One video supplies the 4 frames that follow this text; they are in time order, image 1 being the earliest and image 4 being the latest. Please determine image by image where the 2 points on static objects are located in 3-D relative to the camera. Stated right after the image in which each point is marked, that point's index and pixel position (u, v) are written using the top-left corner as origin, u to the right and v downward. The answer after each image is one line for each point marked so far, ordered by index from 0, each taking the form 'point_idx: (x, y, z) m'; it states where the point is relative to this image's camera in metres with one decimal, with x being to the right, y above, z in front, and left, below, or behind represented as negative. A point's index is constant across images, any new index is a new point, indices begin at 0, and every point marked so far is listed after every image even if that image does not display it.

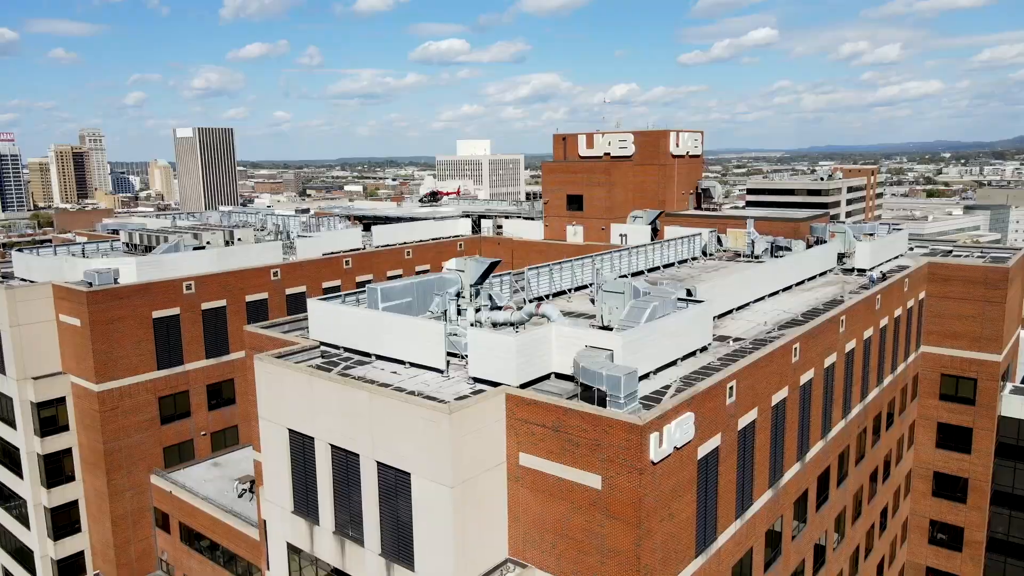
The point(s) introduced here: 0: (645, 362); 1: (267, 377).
0: (+3.0, -1.7, +16.4) m
1: (-5.9, -2.1, +17.4) m
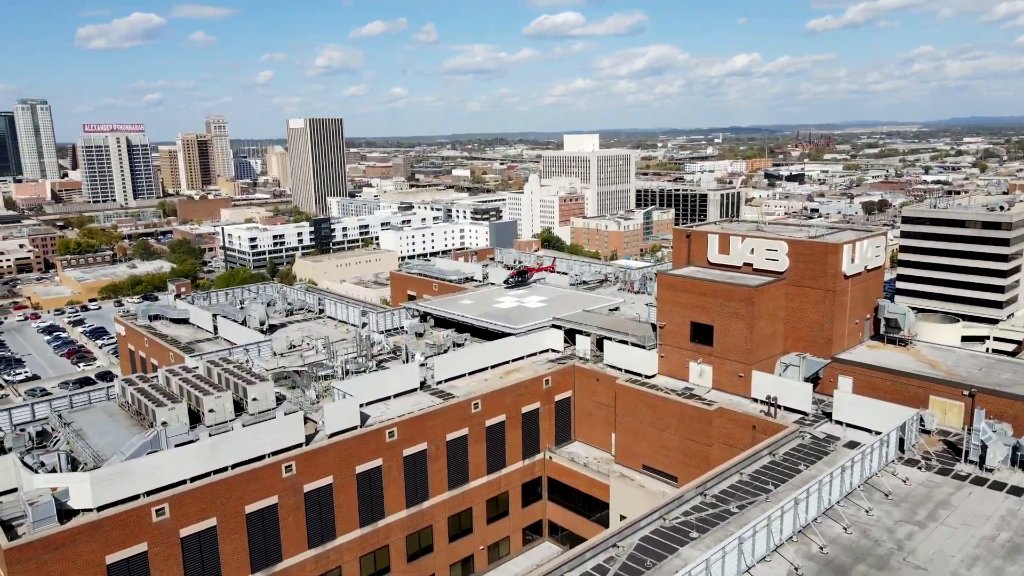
0: (+3.6, -9.3, +6.0) m
1: (-5.1, -9.5, +8.3) m
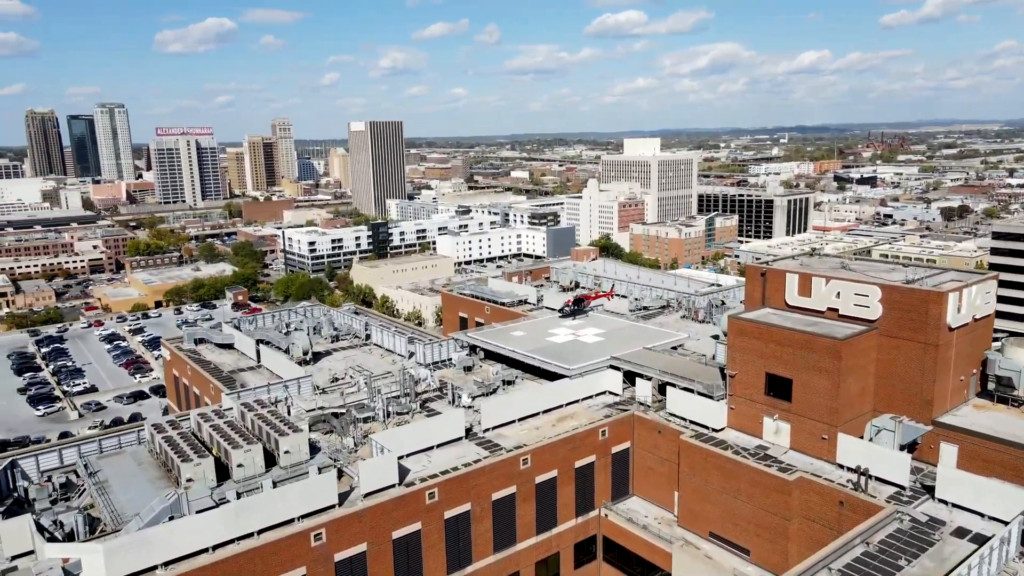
0: (+3.6, -11.0, +3.1) m
1: (-4.9, -11.1, +6.1) m
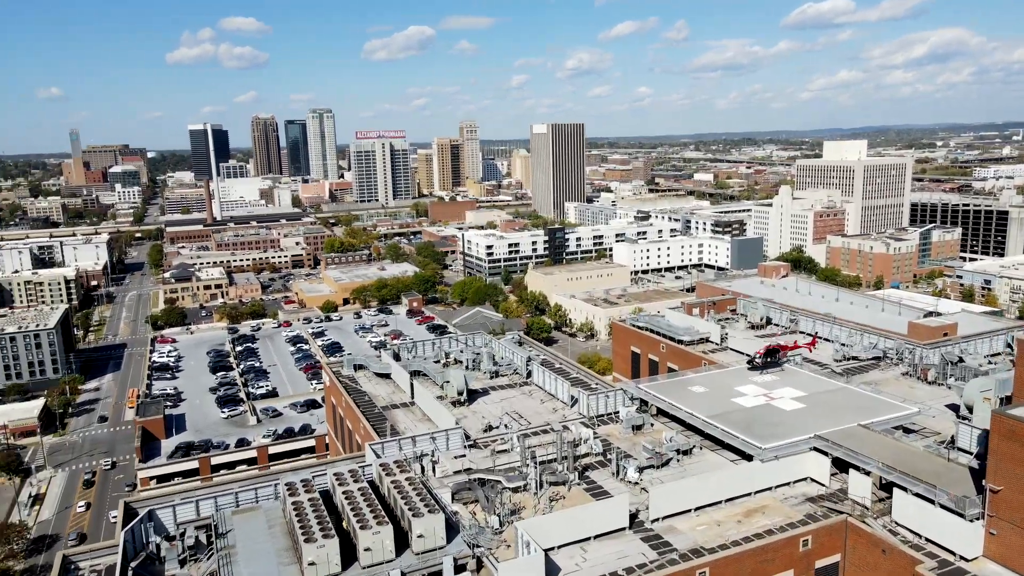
0: (+2.8, -13.2, -2.2) m
1: (-4.7, -13.0, +2.7) m
